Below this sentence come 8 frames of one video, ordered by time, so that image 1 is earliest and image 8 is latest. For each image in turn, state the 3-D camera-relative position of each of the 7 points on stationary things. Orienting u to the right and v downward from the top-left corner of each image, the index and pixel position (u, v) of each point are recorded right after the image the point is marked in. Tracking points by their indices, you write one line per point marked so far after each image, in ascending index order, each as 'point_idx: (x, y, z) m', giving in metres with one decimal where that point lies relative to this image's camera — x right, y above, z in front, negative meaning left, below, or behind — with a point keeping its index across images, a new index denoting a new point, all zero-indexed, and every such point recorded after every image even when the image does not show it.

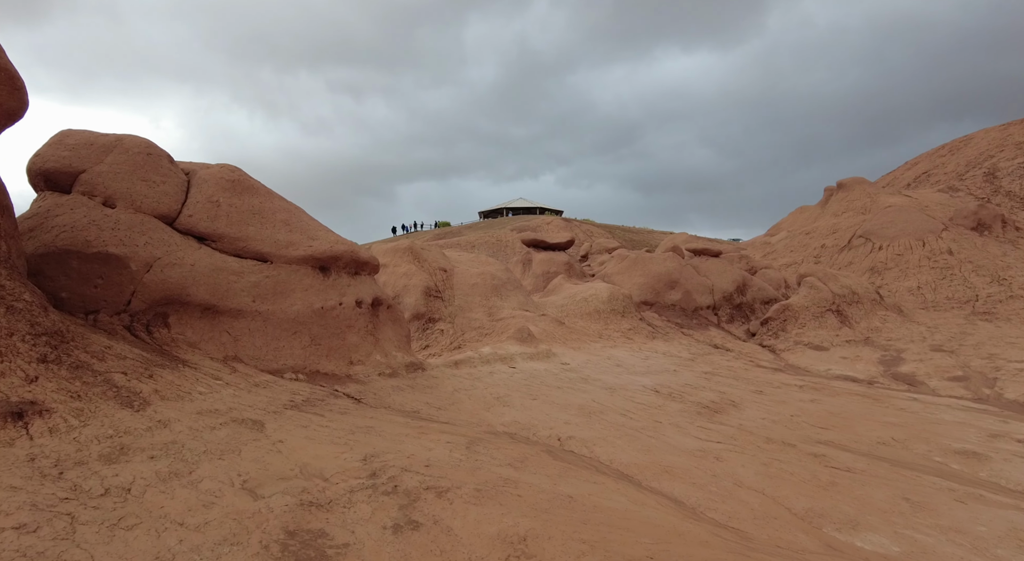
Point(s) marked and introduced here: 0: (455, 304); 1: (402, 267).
0: (-1.2, -0.5, +13.8) m
1: (-2.4, +0.3, +13.8) m
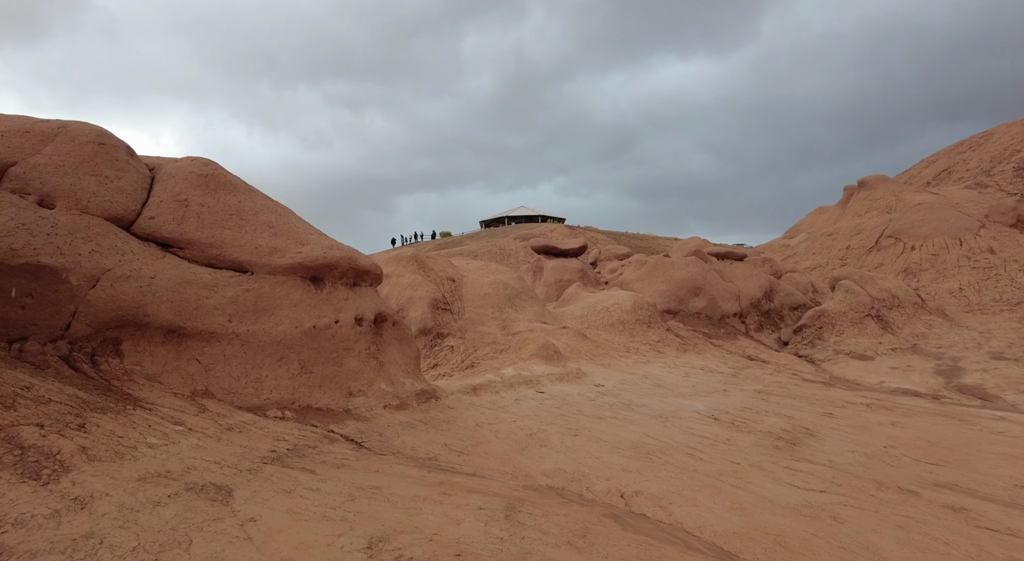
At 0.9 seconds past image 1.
0: (-0.9, -0.7, +12.6) m
1: (-2.1, +0.1, +12.6) m
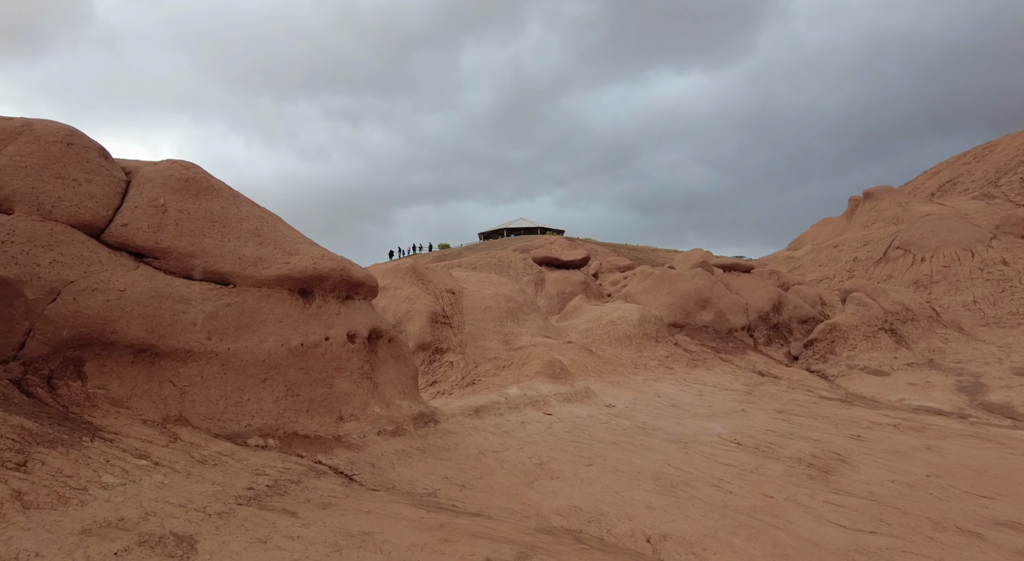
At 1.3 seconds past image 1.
0: (-0.9, -0.9, +12.1) m
1: (-2.0, -0.2, +12.1) m
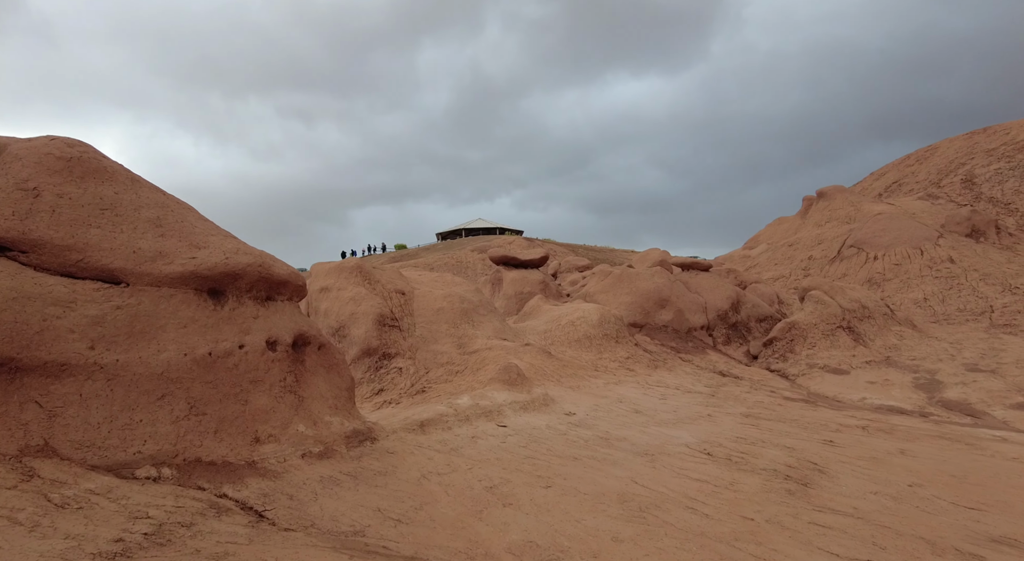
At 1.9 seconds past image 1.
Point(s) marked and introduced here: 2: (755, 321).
0: (-1.7, -0.9, +11.3) m
1: (-2.8, -0.2, +11.3) m
2: (+6.6, -1.1, +17.7) m
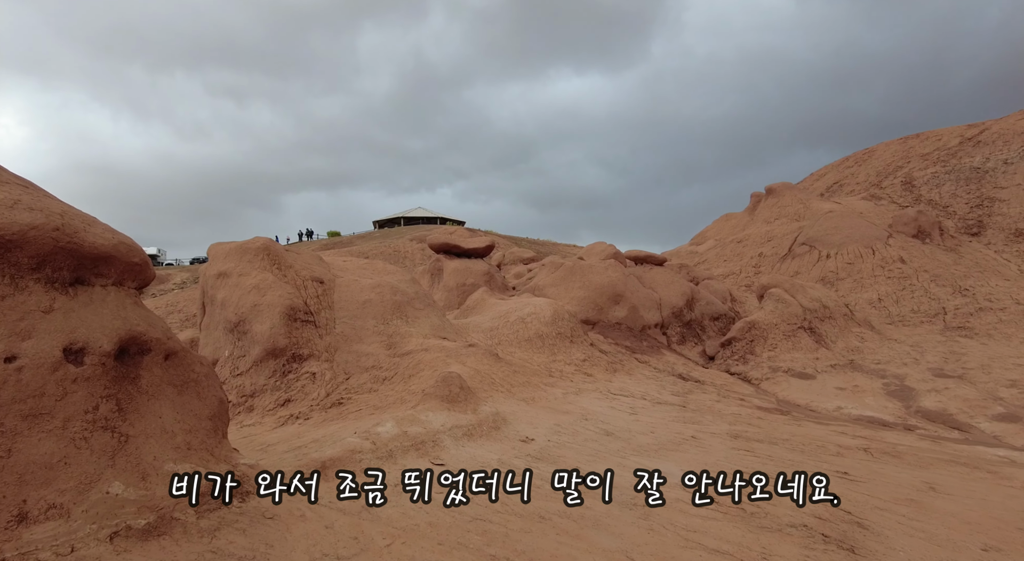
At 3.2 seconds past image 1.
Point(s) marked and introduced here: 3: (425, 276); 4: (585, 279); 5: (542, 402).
0: (-2.6, -0.7, +9.6) m
1: (-3.7, +0.1, +9.4) m
2: (+5.0, -1.0, +16.7) m
3: (-2.5, +0.1, +18.9) m
4: (+1.7, 0.0, +15.8) m
5: (+0.3, -1.3, +7.2) m
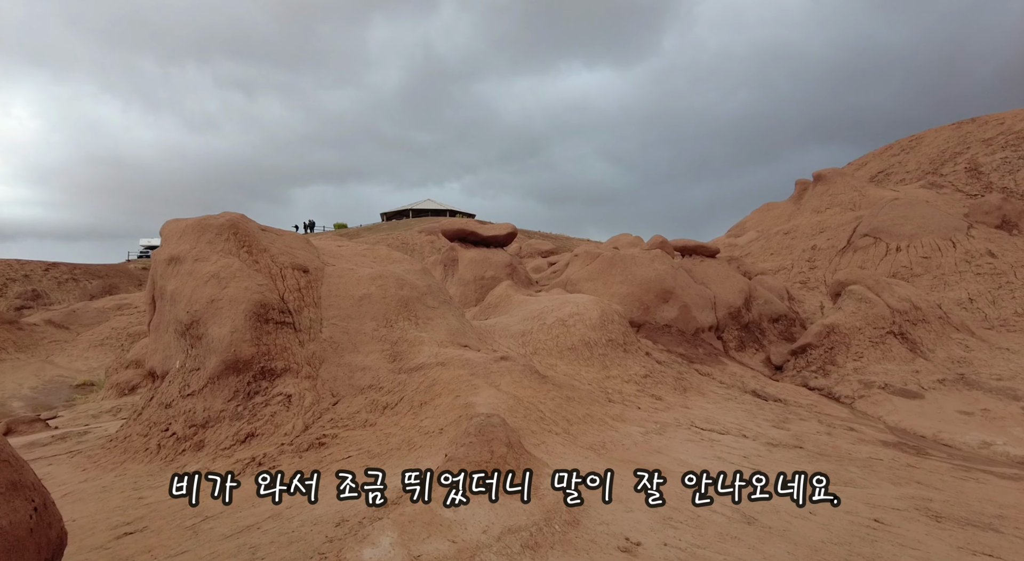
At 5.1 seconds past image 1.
0: (-2.1, -0.6, +7.2) m
1: (-3.2, +0.2, +7.0) m
2: (+5.6, -0.9, +14.2) m
3: (-1.9, +0.3, +16.4) m
4: (+2.3, +0.2, +13.4) m
5: (+0.8, -1.2, +4.8) m
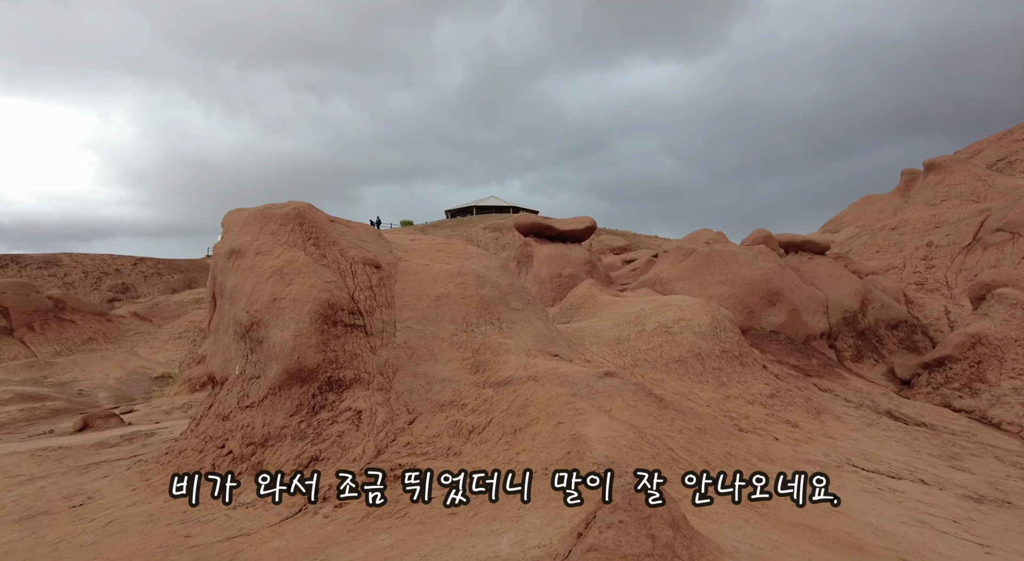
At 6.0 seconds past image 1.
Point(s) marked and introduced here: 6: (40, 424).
0: (-1.1, -0.6, +6.2) m
1: (-2.2, +0.2, +6.2) m
2: (+7.2, -0.9, +12.5) m
3: (0.0, +0.4, +15.4) m
4: (+3.9, +0.2, +11.9) m
5: (+1.5, -1.2, +3.6) m
6: (-12.1, -3.7, +17.0) m
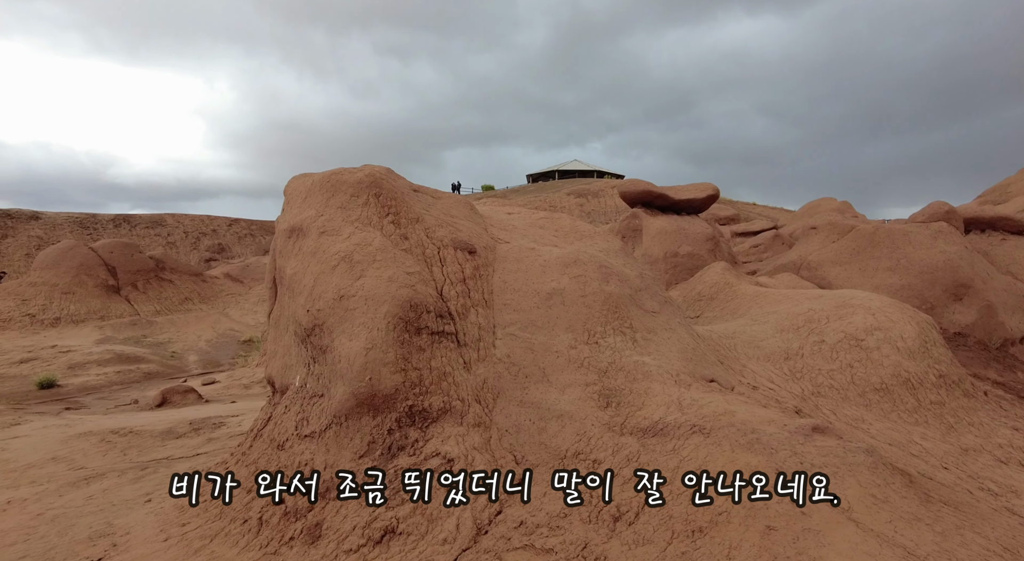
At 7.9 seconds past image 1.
0: (-0.1, -0.6, +4.5) m
1: (-1.2, +0.3, +4.6) m
2: (+8.9, -0.8, +9.7) m
3: (+2.1, +0.9, +13.5) m
4: (+5.6, +0.4, +9.6) m
5: (+2.2, -1.4, +1.6) m
6: (-9.8, -2.8, +16.7) m
